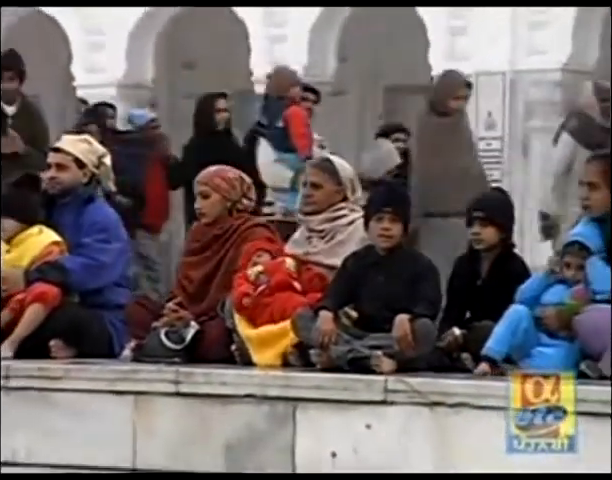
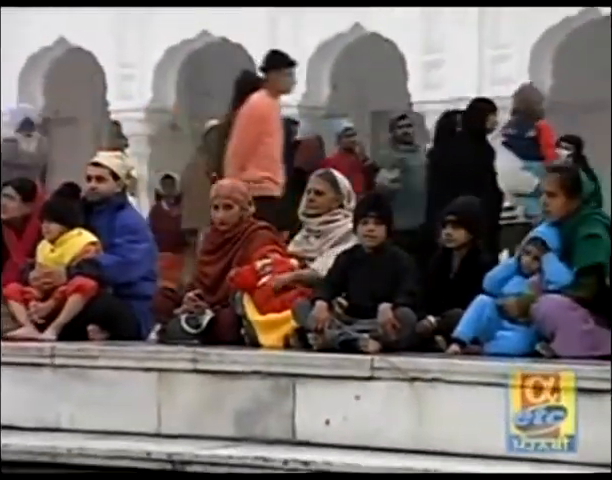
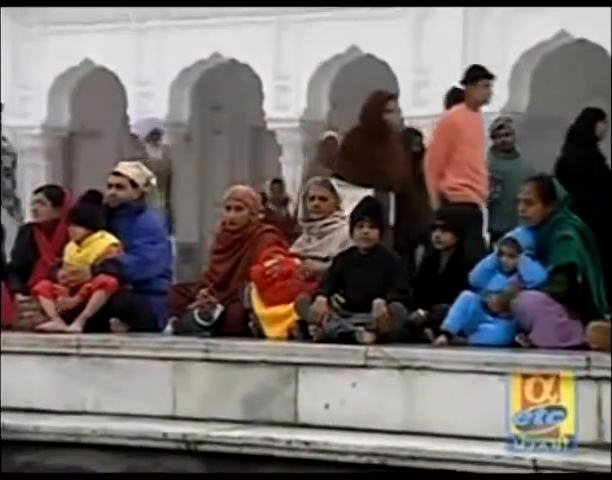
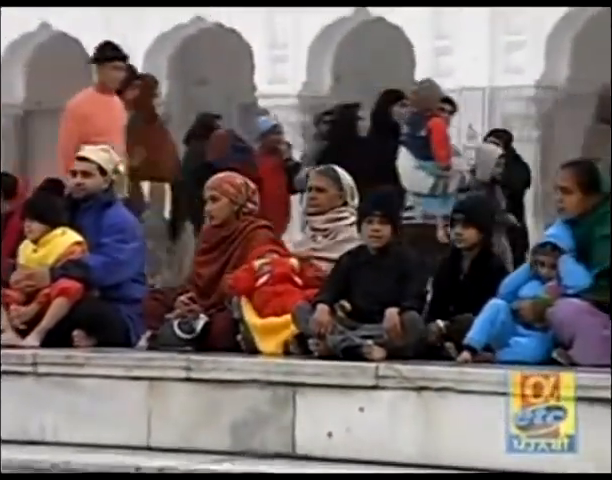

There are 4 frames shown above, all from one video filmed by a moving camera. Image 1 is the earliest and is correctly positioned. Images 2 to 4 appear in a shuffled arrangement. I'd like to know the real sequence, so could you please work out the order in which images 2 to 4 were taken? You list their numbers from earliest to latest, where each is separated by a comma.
4, 2, 3
